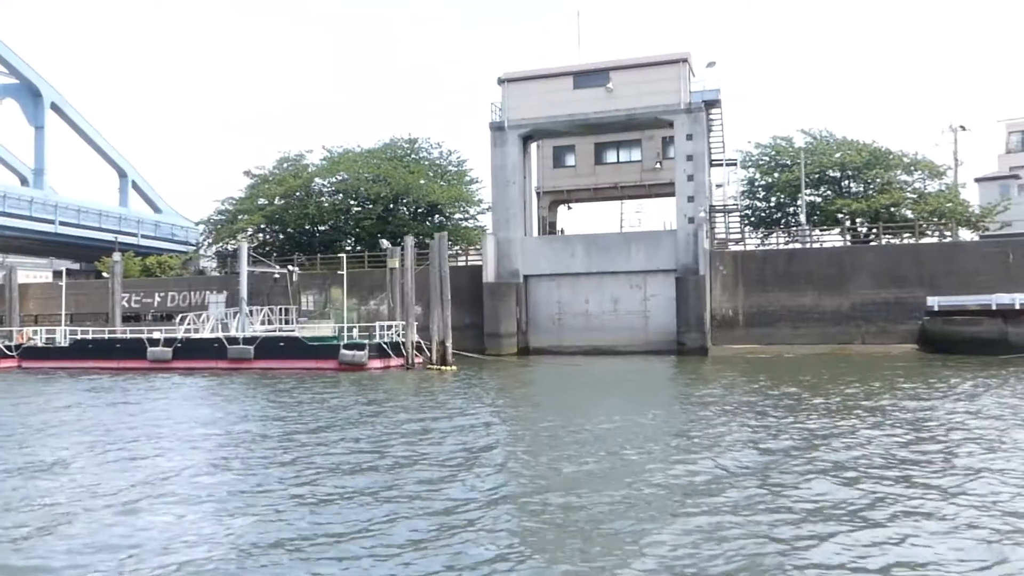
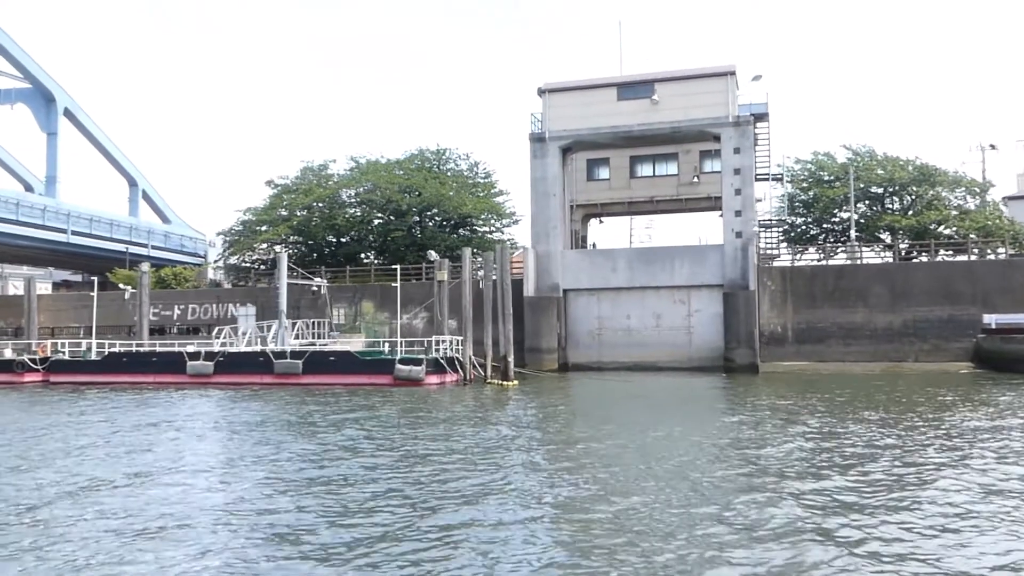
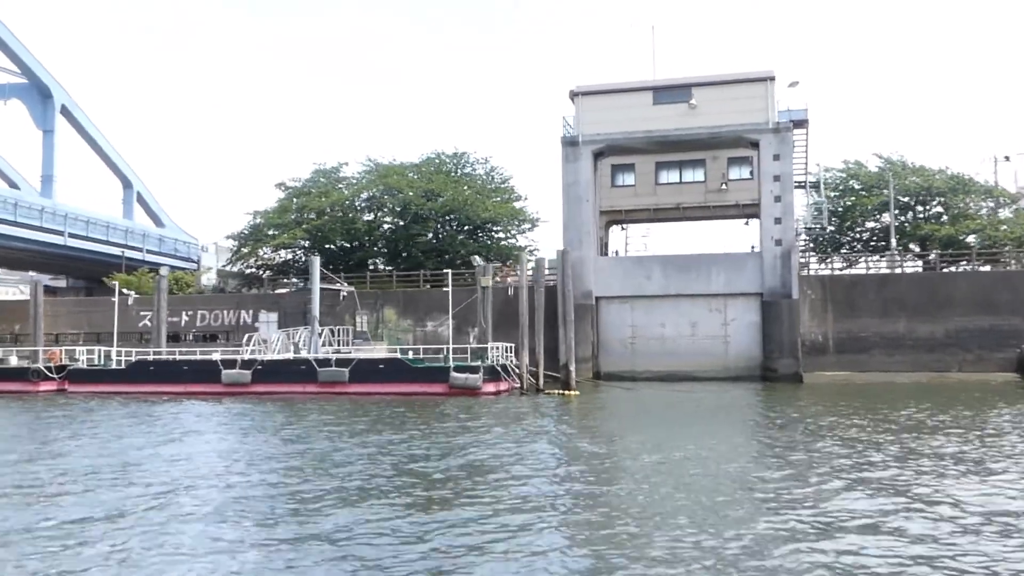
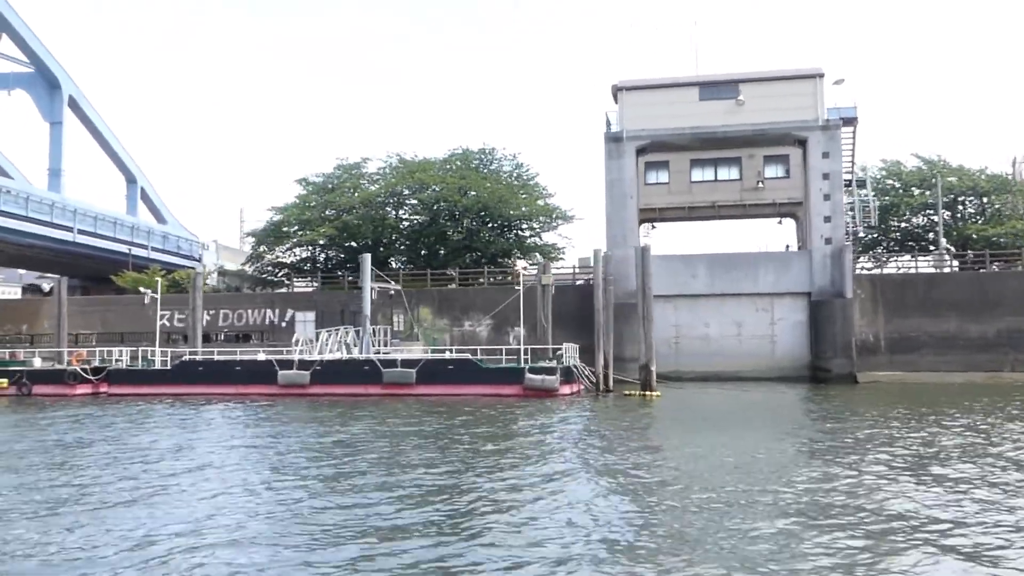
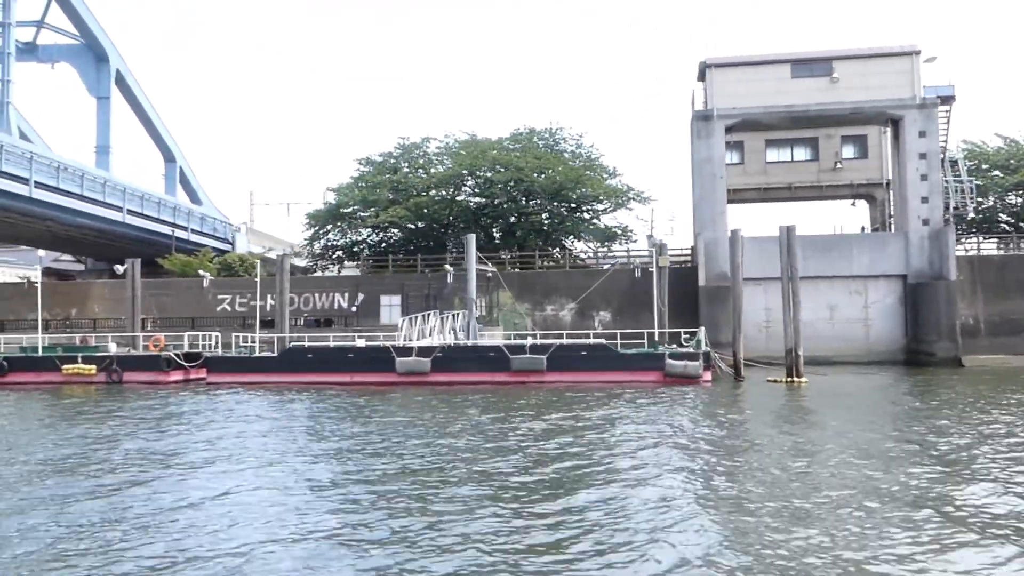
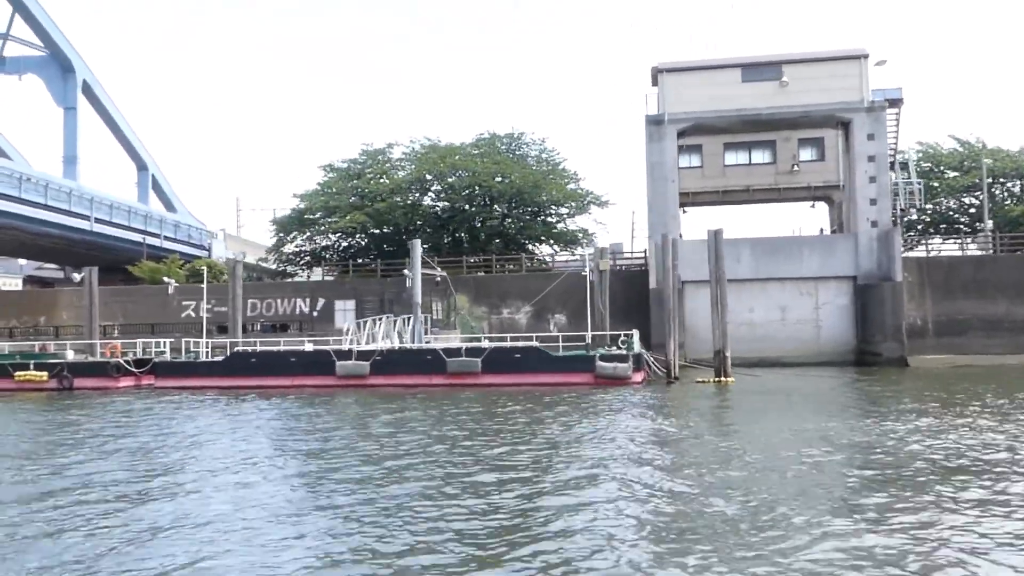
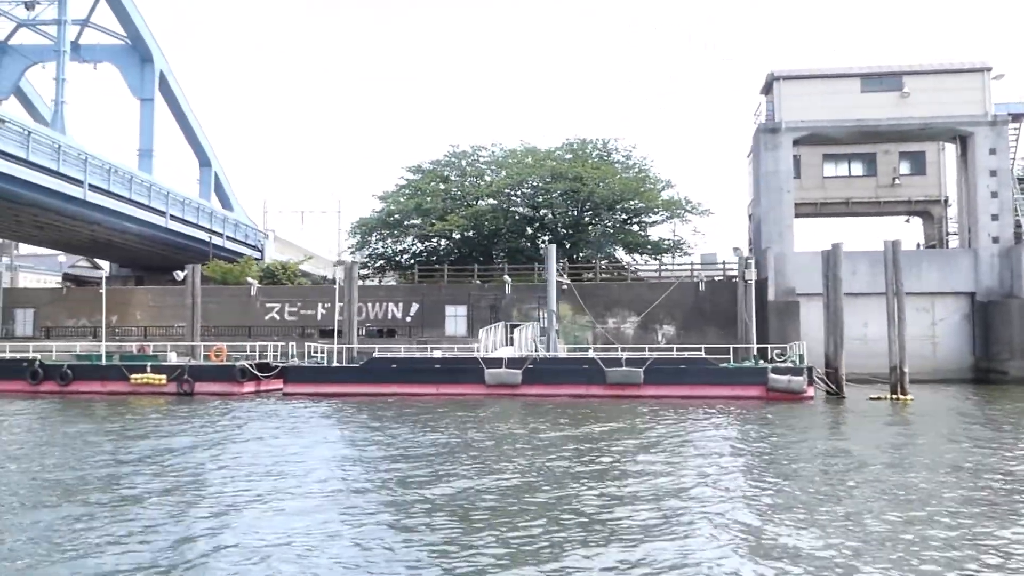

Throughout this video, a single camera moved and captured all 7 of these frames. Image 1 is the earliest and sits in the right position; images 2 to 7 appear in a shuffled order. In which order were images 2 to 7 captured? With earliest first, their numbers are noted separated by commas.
2, 3, 4, 6, 5, 7
